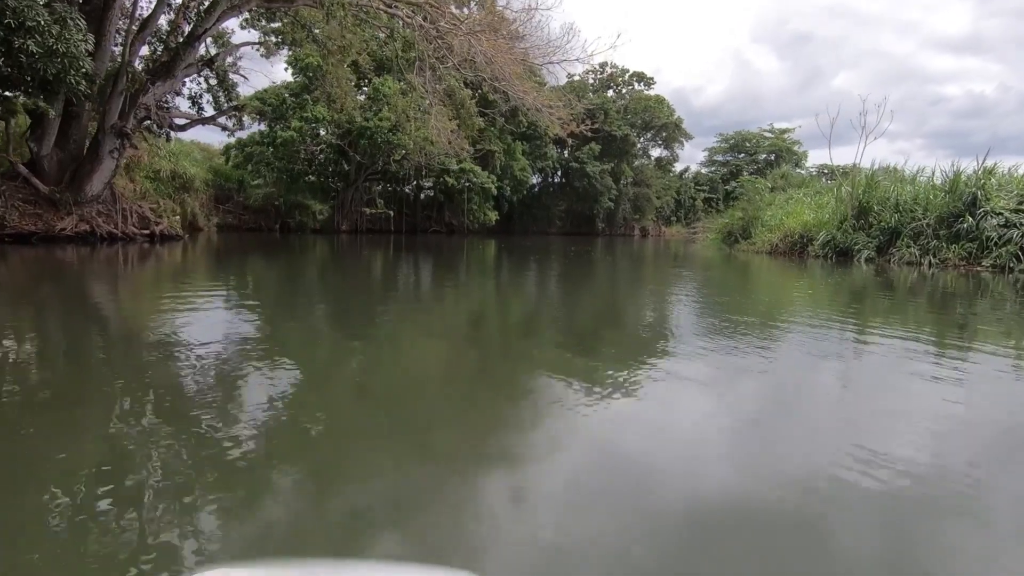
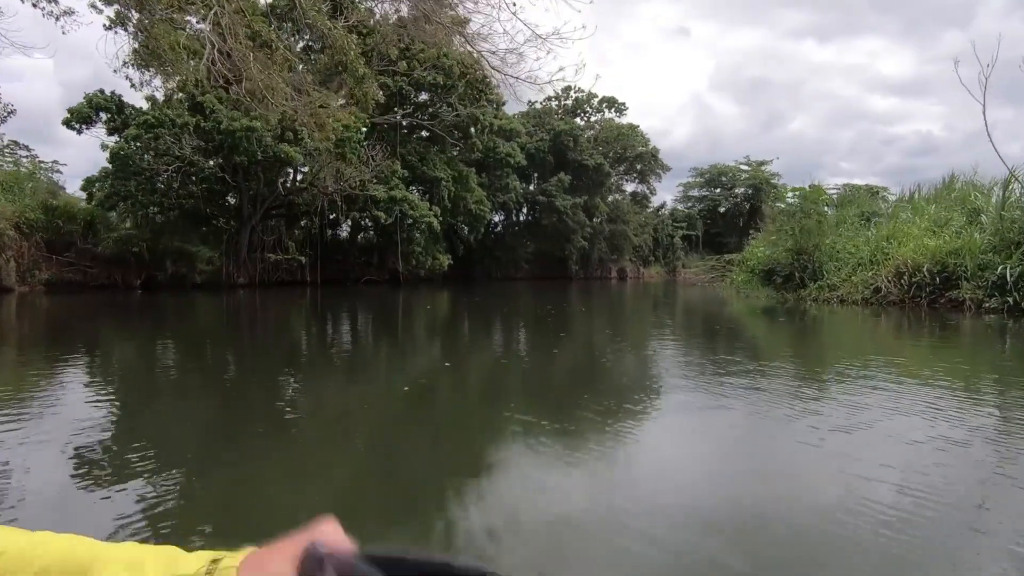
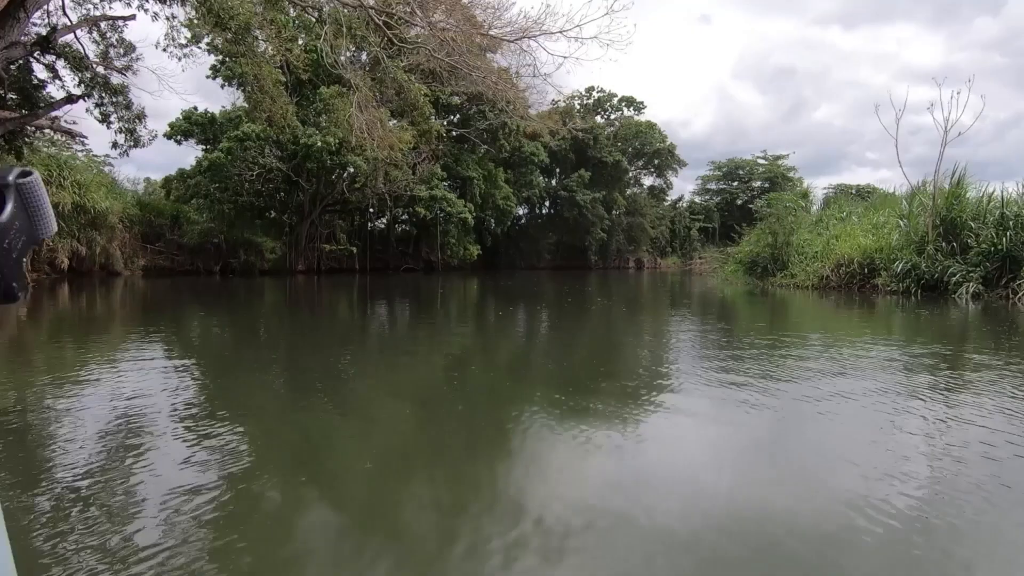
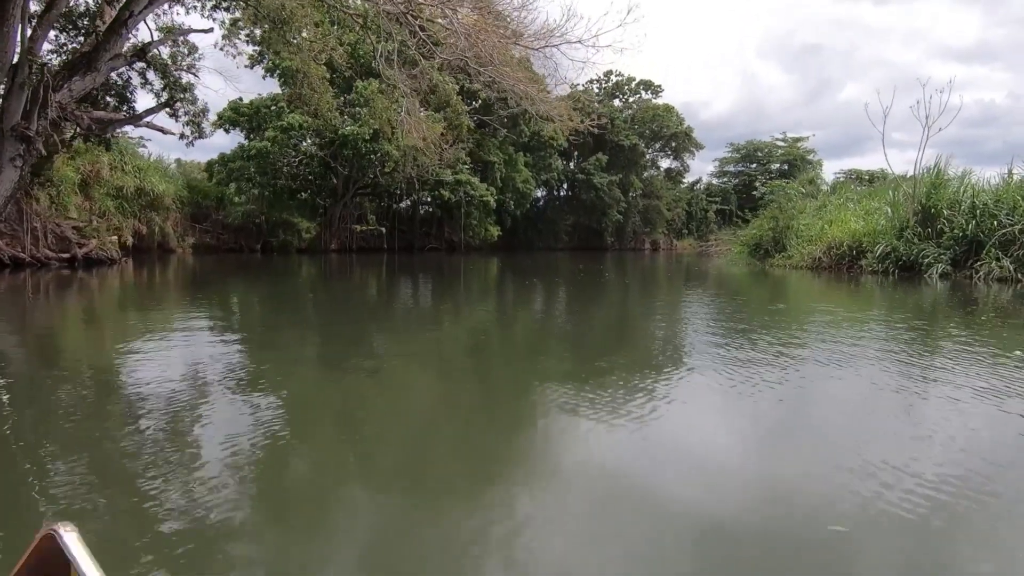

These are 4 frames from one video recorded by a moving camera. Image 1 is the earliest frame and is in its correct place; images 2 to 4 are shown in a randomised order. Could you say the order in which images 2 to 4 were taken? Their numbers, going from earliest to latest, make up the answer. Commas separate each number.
4, 3, 2
